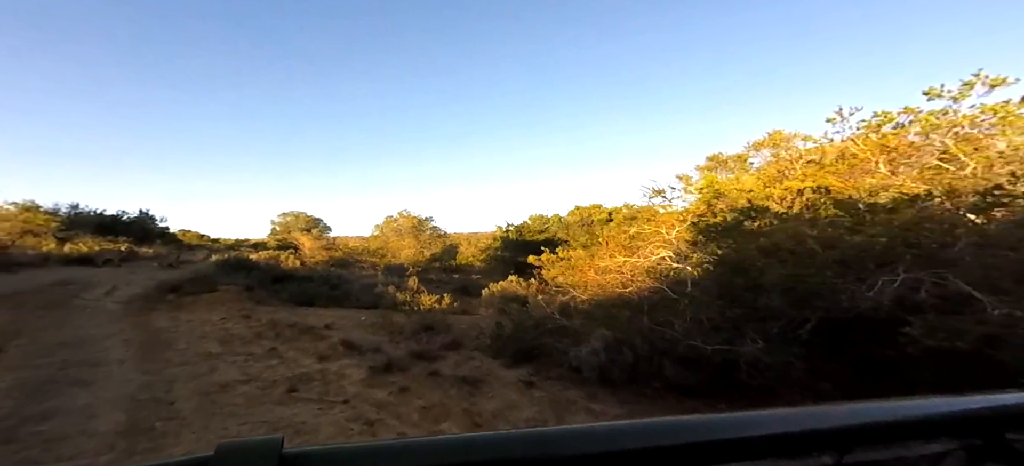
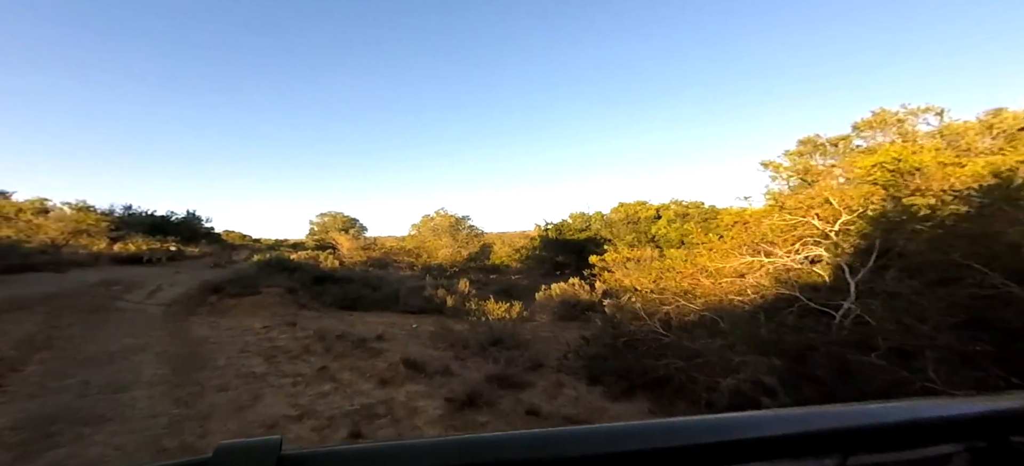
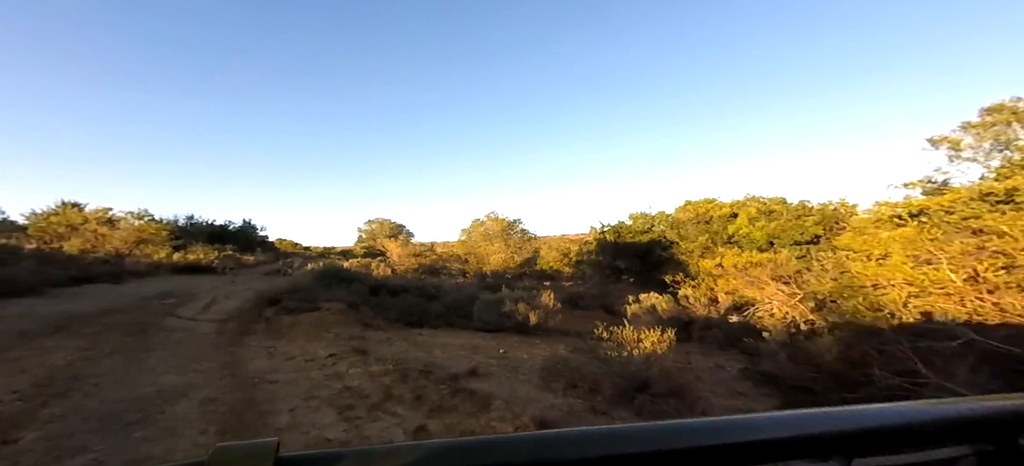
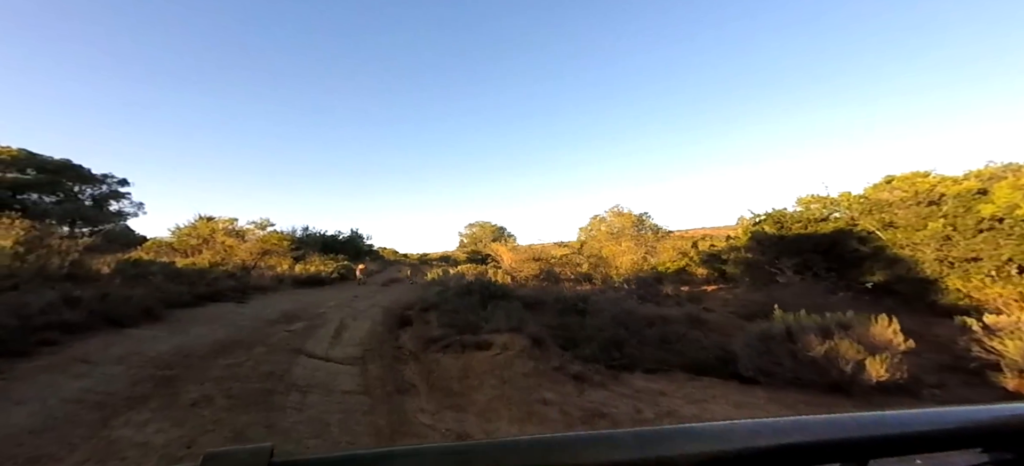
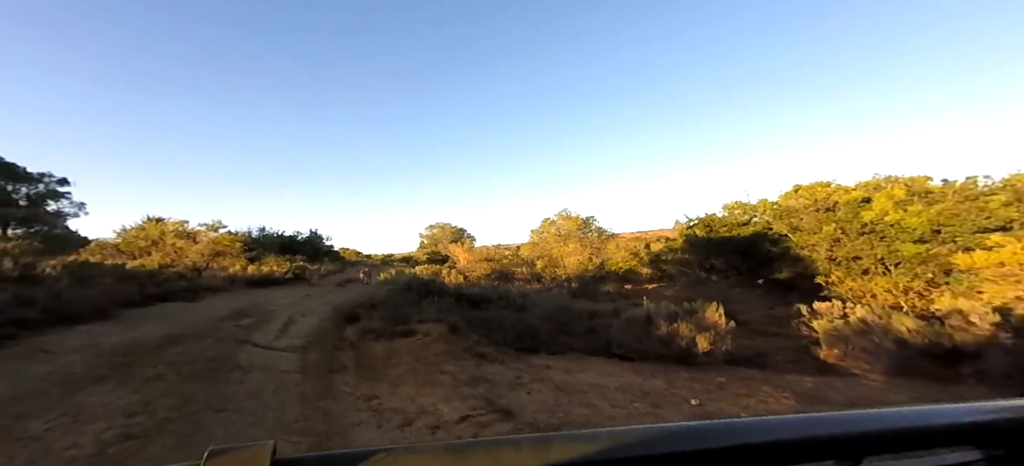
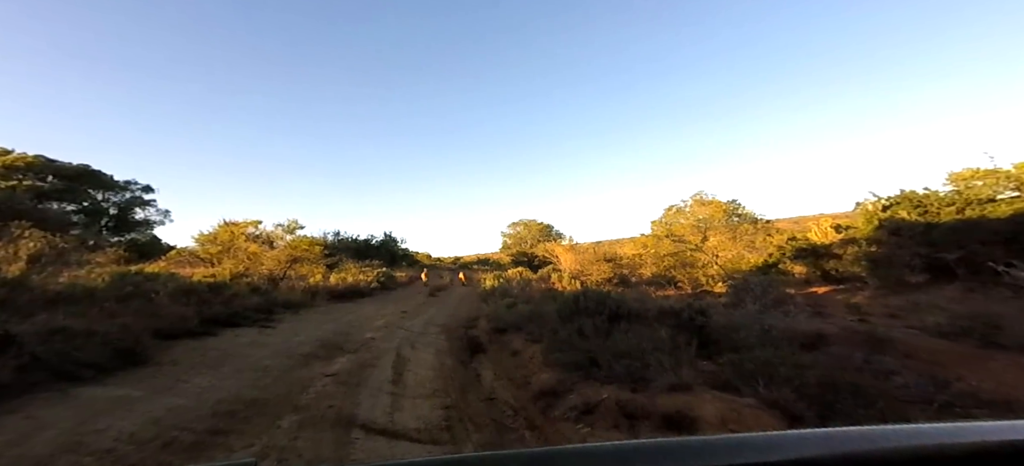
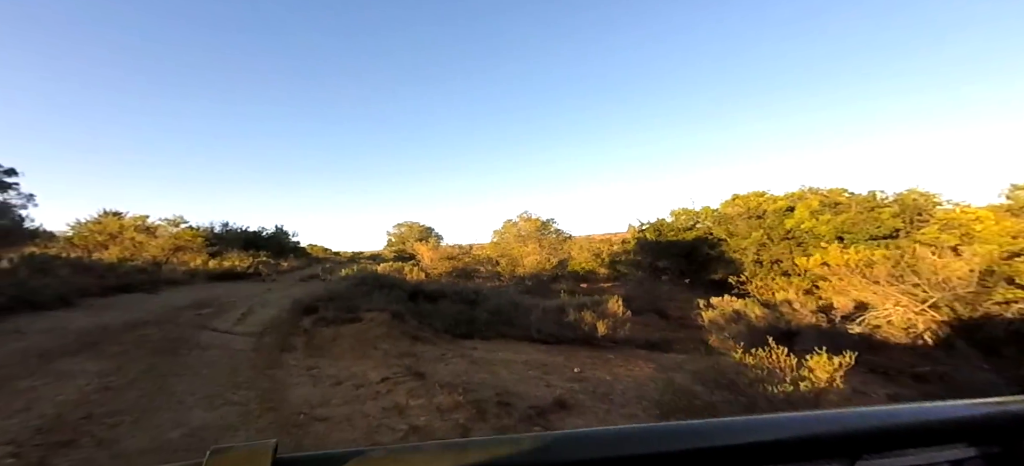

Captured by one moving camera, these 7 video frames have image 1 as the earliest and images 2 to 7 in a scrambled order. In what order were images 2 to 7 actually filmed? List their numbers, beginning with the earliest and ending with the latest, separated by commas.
2, 3, 7, 5, 4, 6
